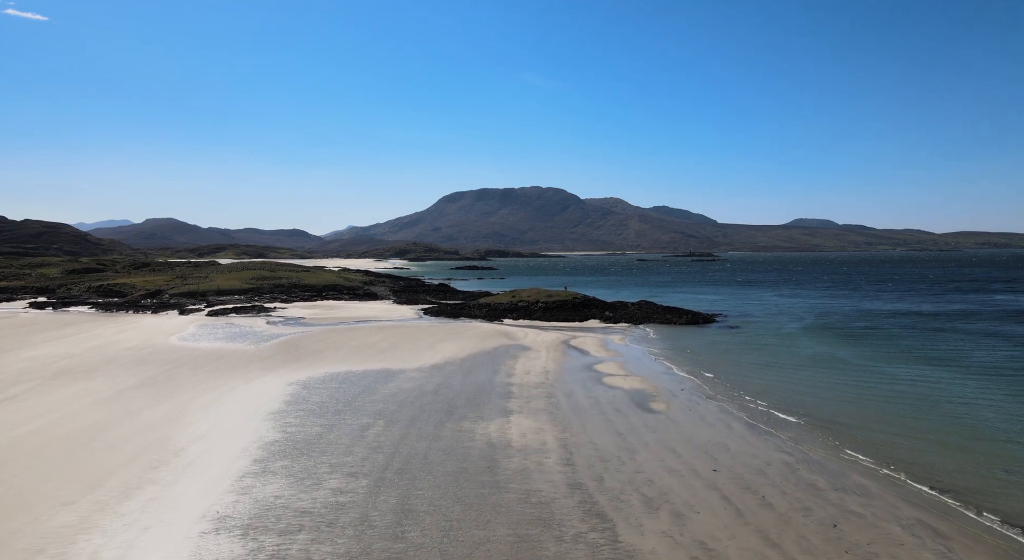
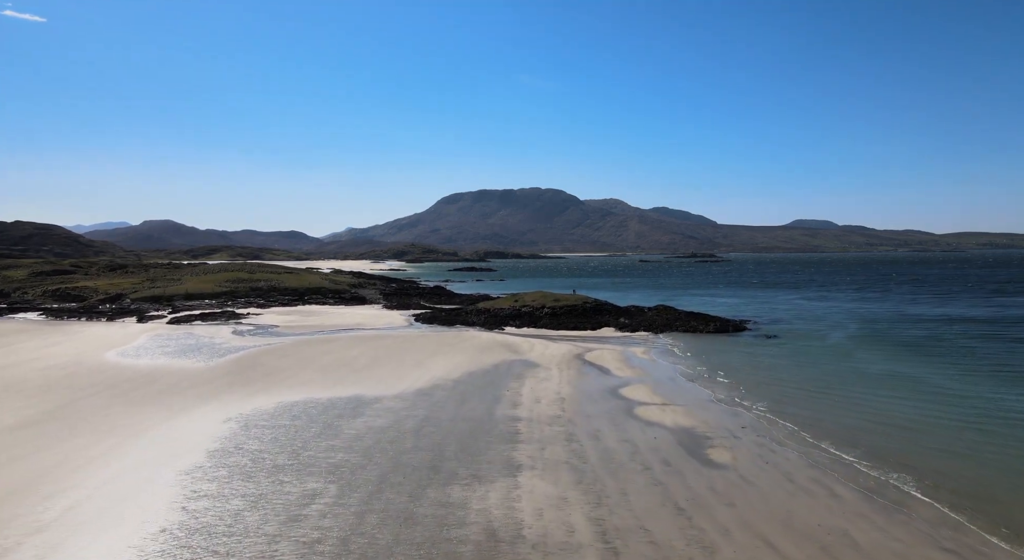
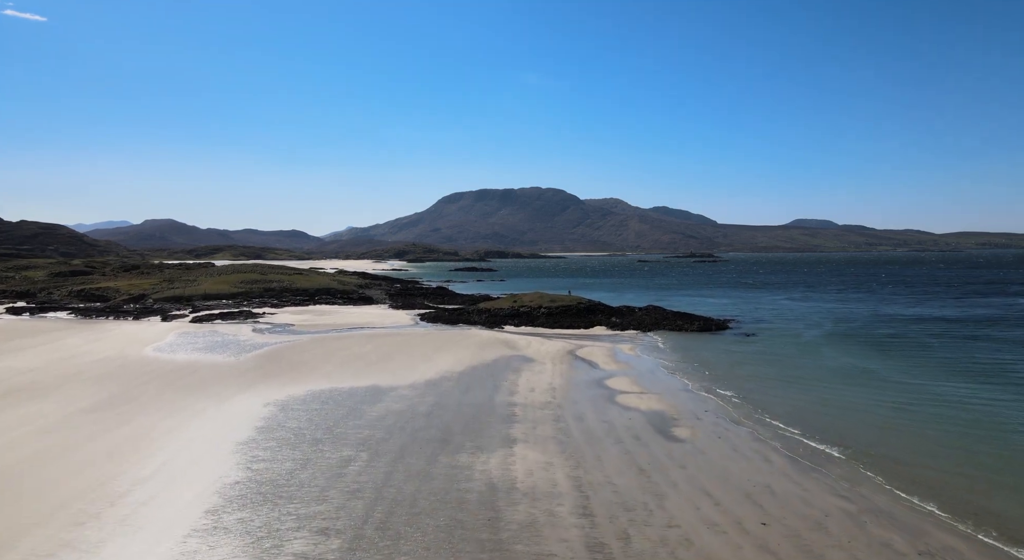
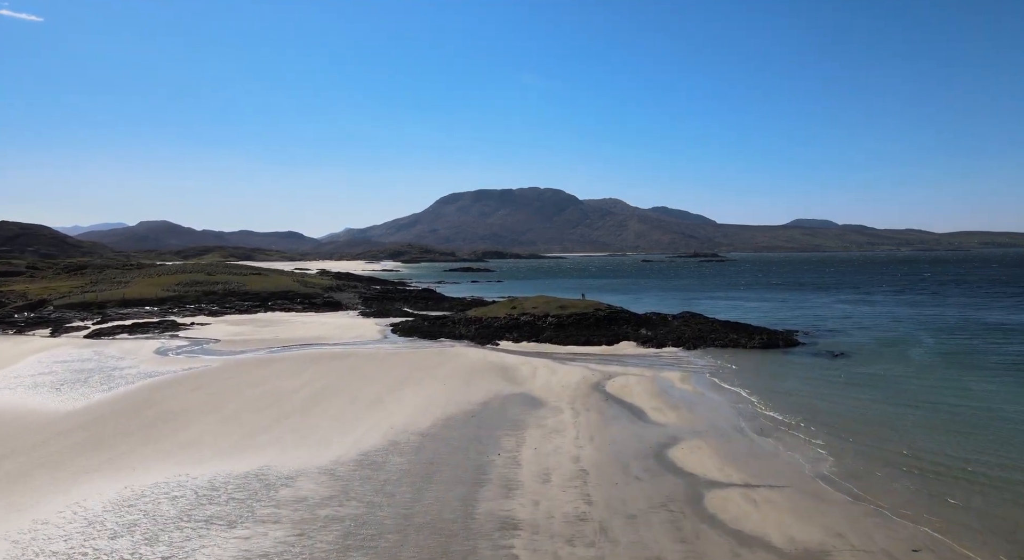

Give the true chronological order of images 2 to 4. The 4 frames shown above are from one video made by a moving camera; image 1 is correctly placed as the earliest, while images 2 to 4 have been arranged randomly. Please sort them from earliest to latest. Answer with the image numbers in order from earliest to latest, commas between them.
3, 2, 4
